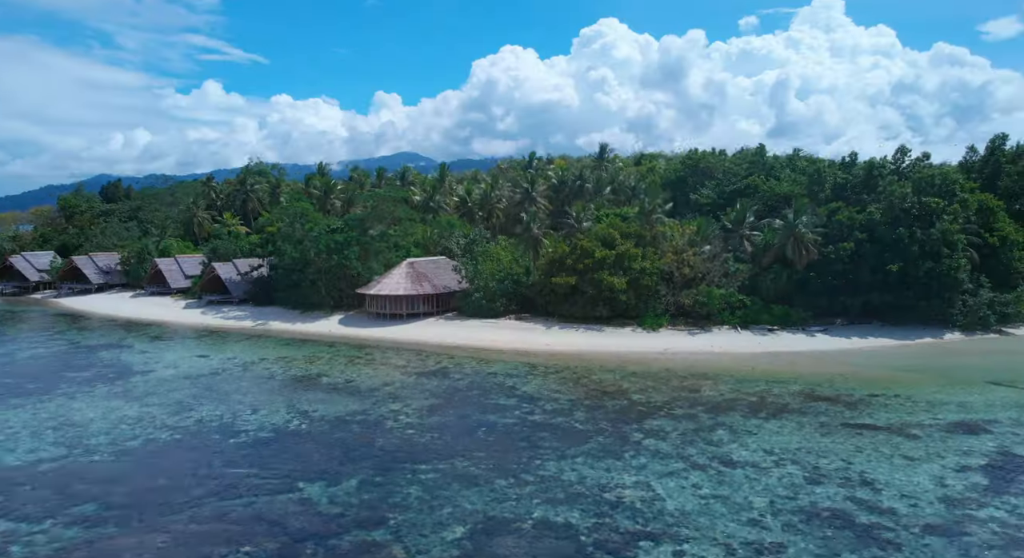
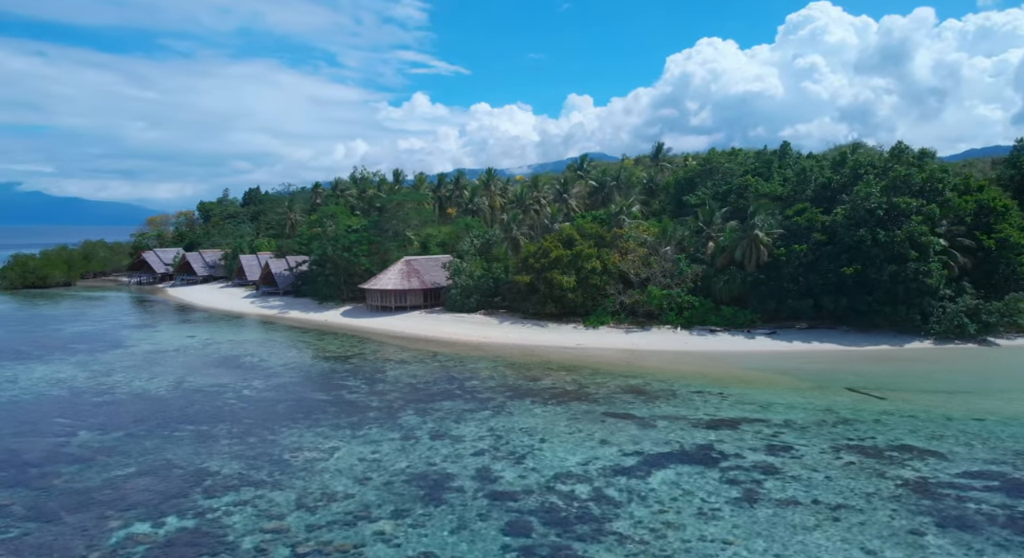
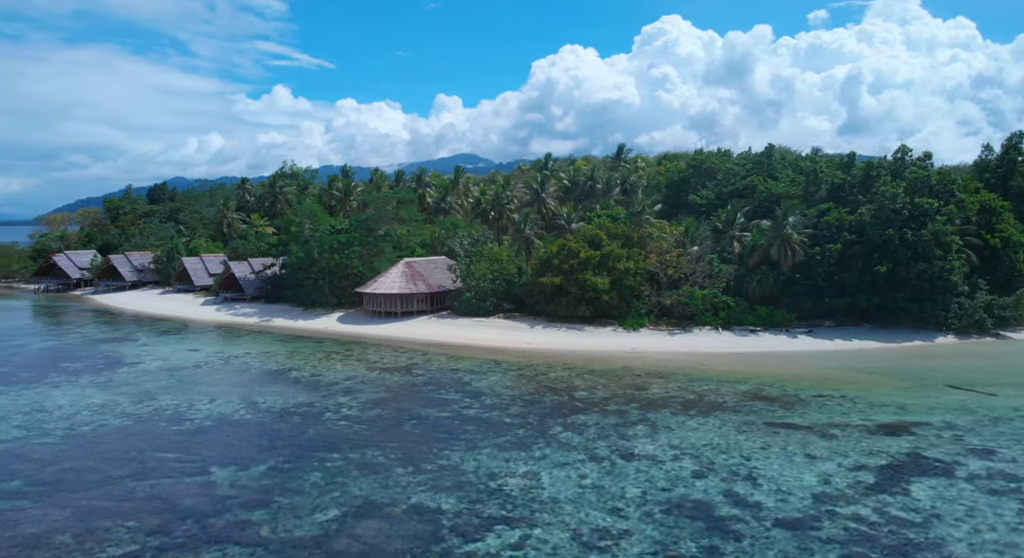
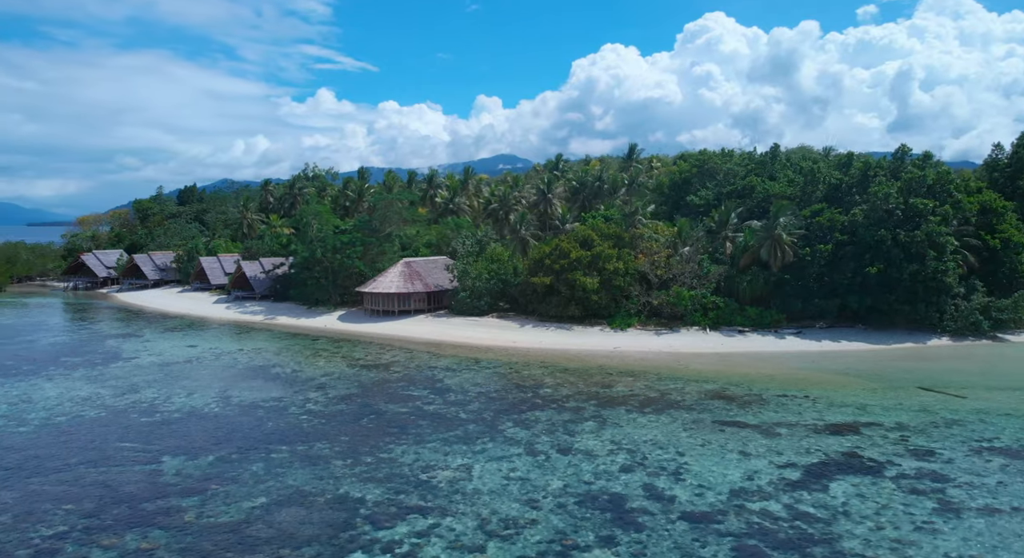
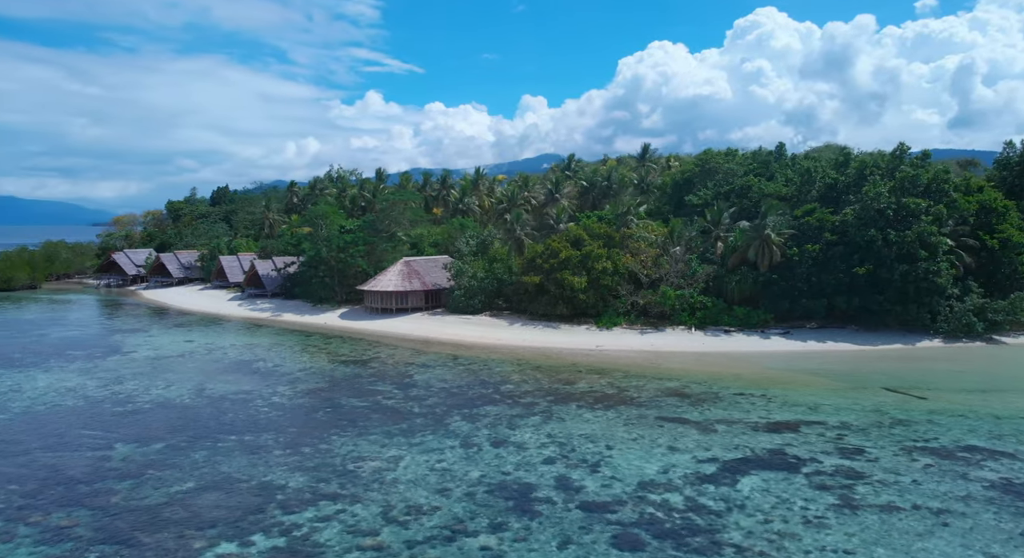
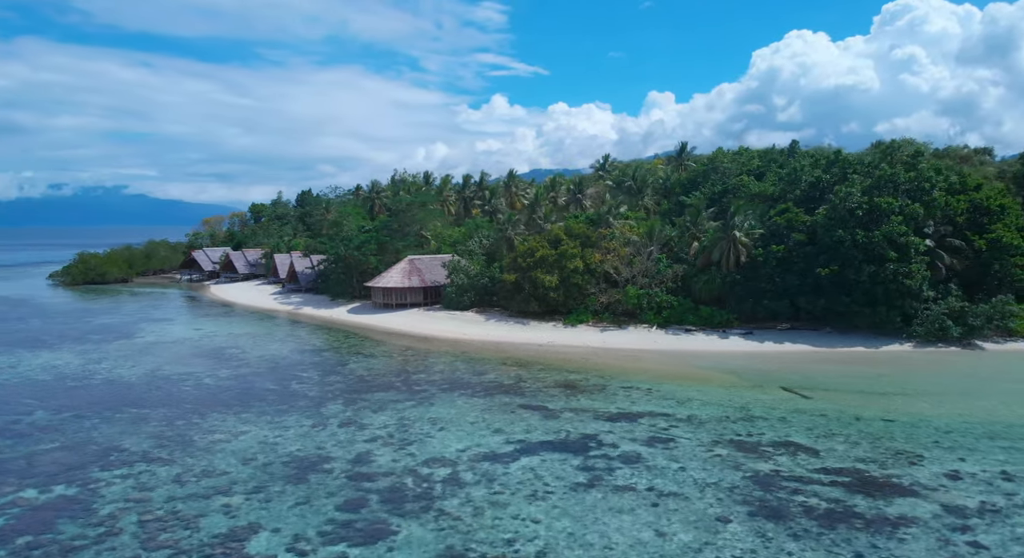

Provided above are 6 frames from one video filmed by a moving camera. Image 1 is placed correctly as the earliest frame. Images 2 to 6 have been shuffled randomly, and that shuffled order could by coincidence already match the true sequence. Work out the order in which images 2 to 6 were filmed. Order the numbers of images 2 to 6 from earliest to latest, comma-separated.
3, 4, 5, 2, 6
